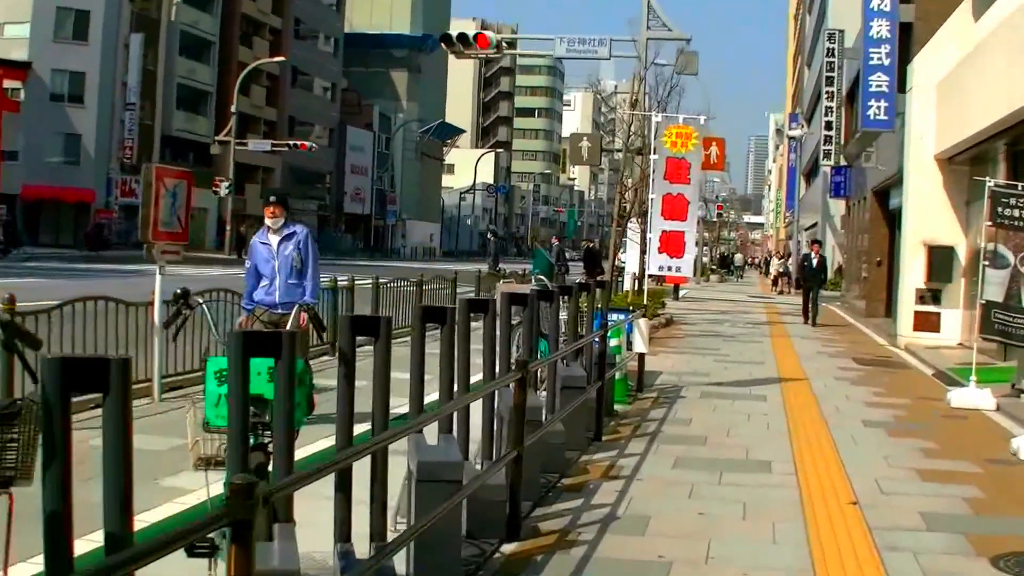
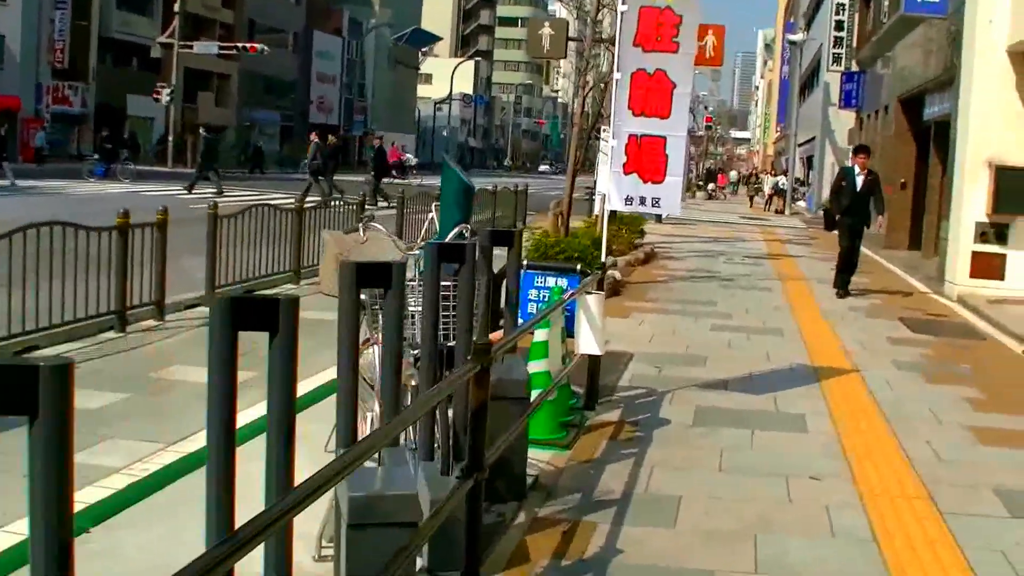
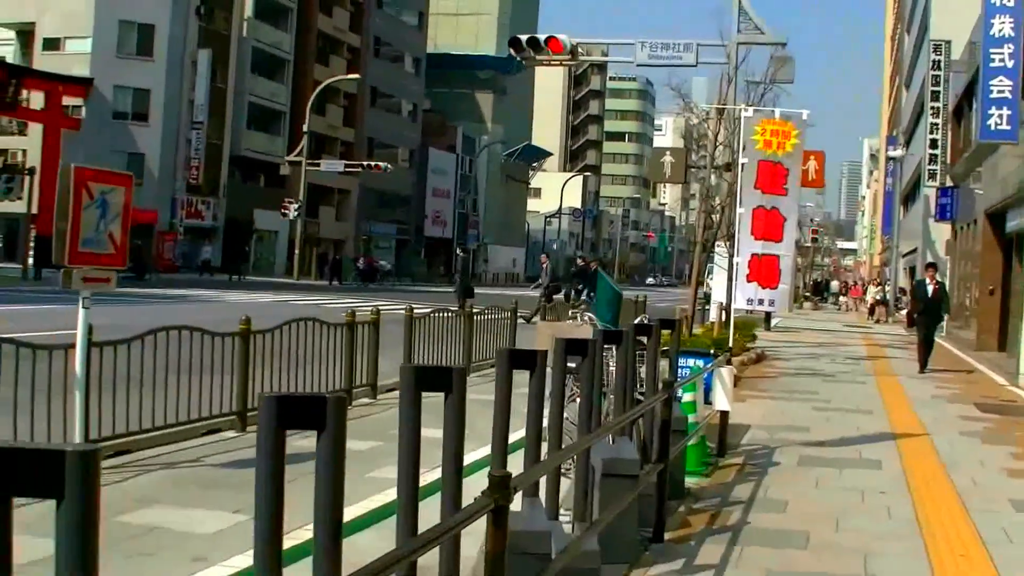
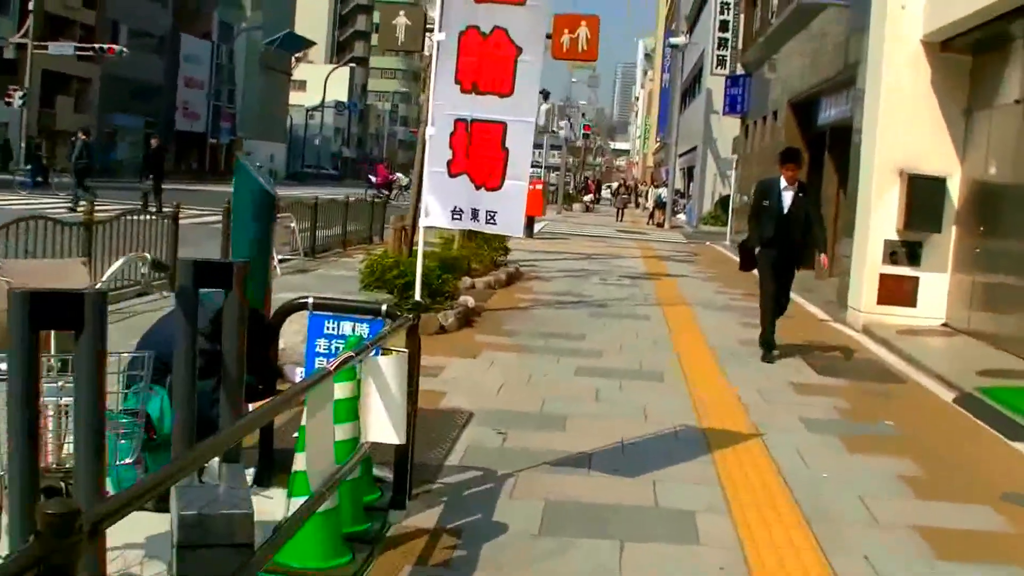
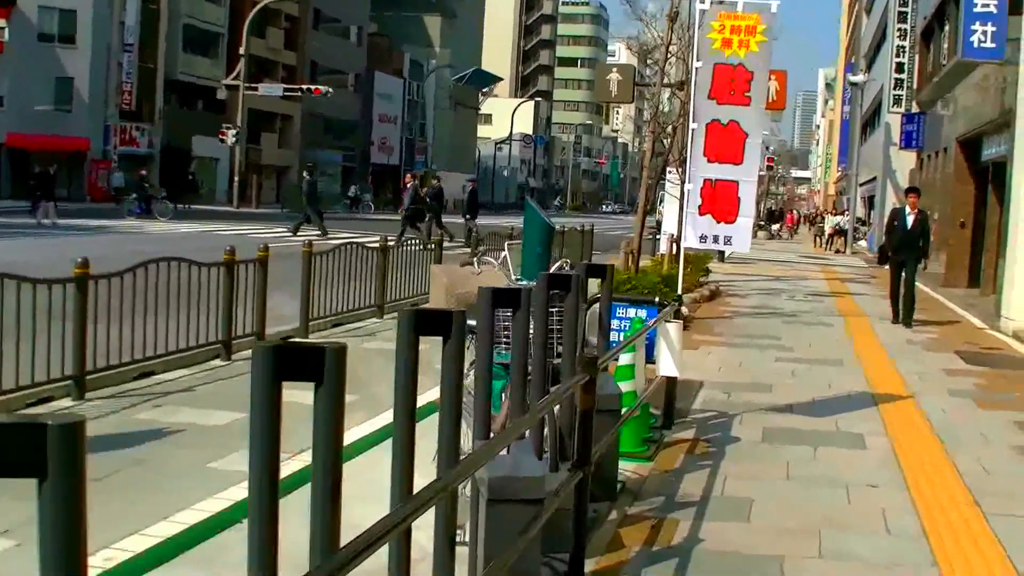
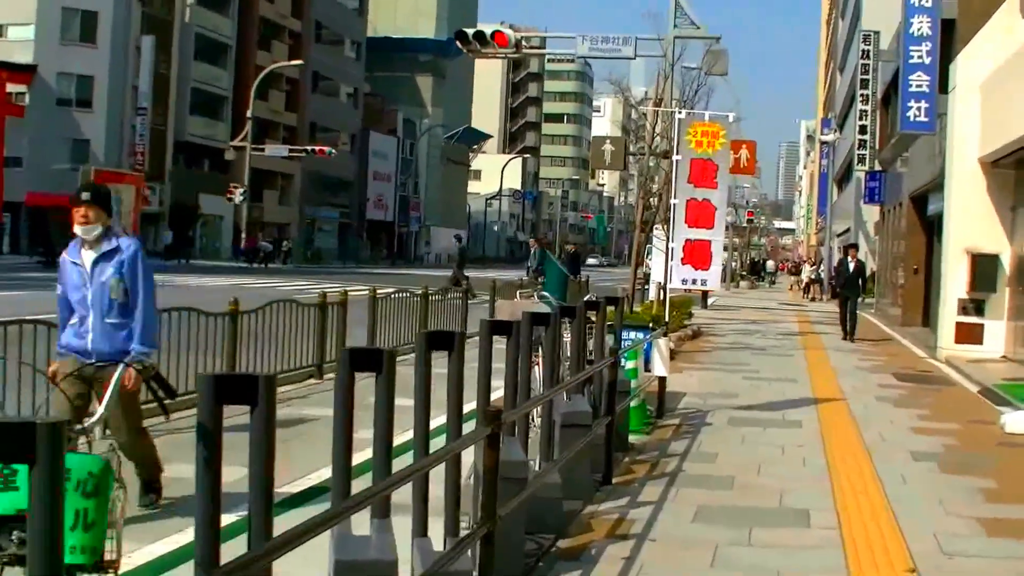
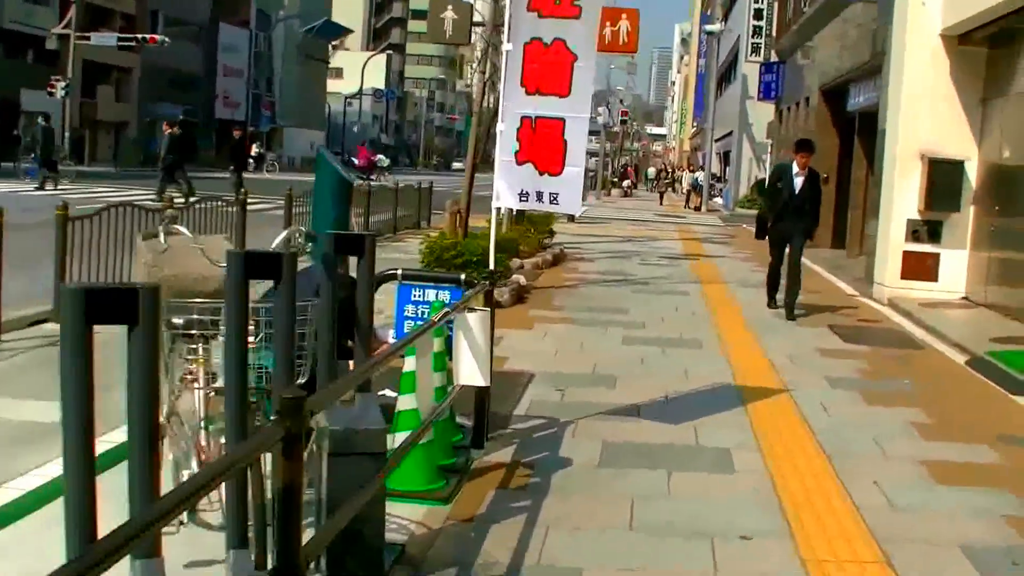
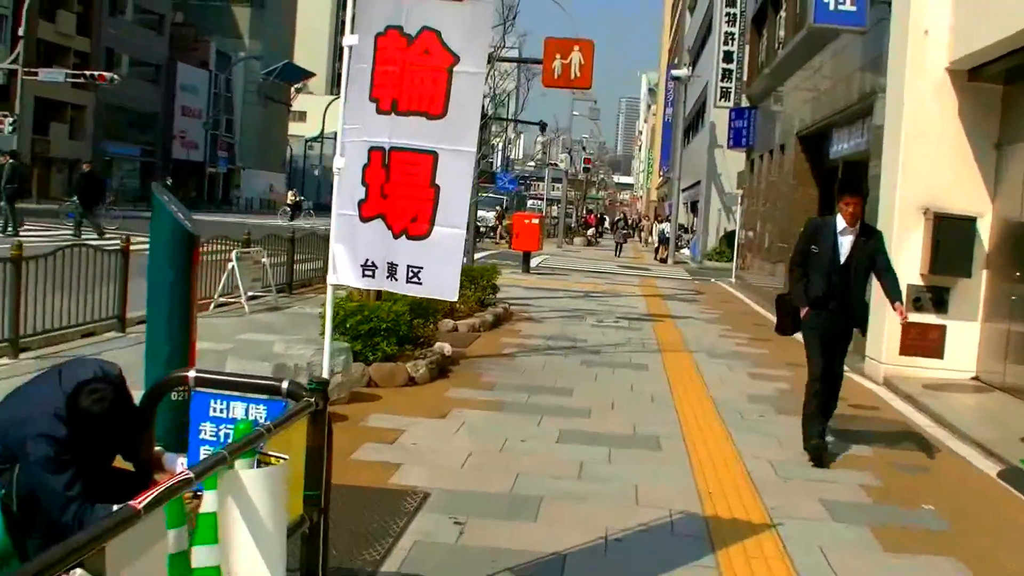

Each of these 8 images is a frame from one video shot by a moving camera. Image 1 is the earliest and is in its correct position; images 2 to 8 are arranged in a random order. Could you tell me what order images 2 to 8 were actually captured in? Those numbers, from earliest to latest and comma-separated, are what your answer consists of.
6, 3, 5, 2, 7, 4, 8
